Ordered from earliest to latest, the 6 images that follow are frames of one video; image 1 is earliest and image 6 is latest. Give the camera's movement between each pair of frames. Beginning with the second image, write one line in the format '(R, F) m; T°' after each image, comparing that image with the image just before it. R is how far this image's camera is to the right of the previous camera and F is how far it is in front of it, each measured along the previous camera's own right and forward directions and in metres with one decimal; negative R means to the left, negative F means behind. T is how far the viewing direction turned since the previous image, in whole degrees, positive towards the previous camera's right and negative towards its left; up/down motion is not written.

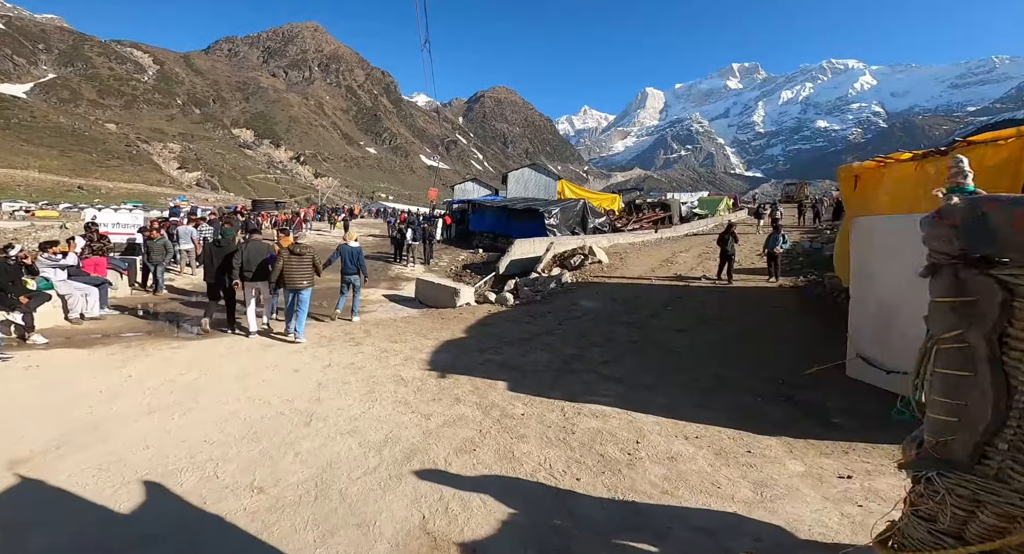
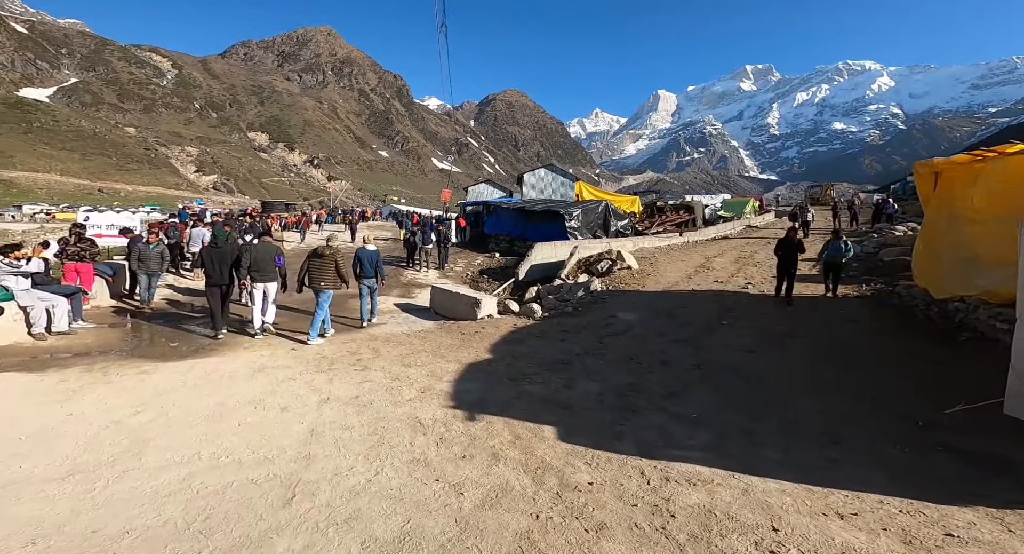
(-0.3, +1.3) m; -1°
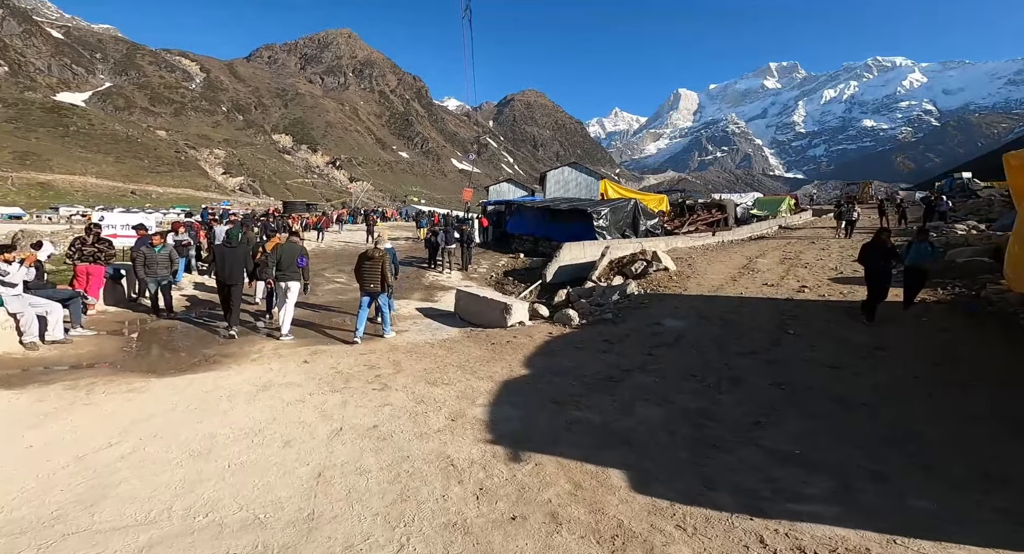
(-0.3, +0.9) m; -2°
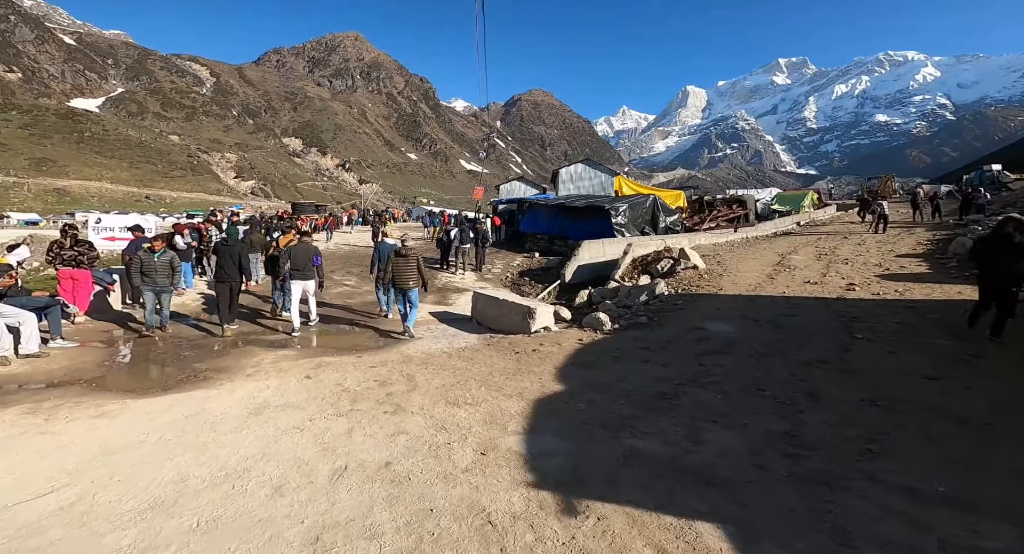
(-0.2, +0.8) m; -1°
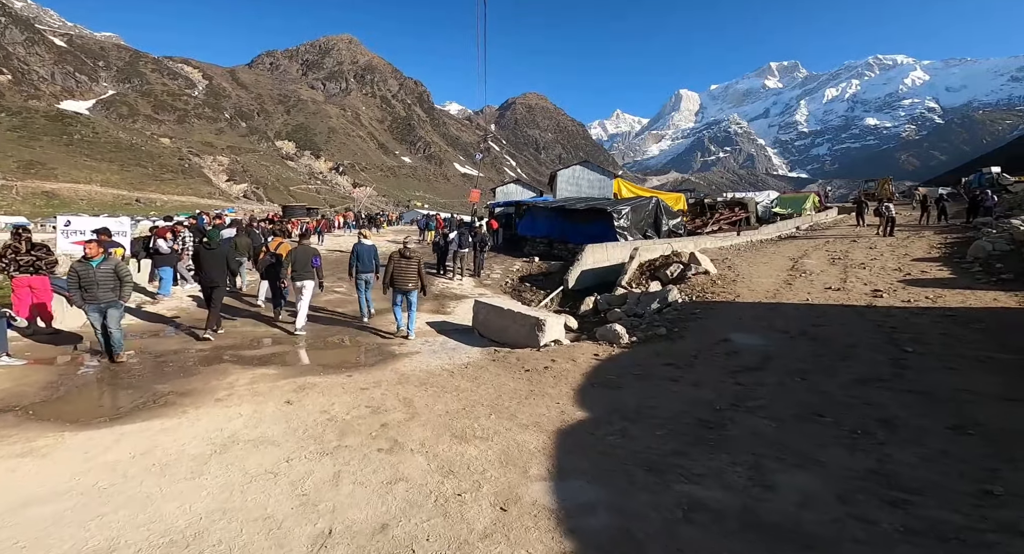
(-0.2, +0.7) m; +1°
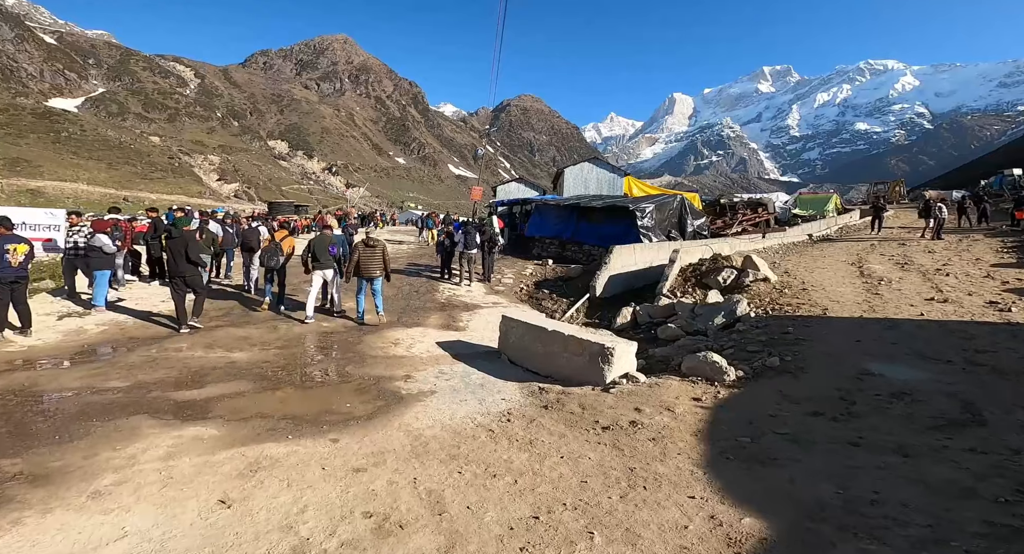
(-0.6, +2.1) m; +1°
